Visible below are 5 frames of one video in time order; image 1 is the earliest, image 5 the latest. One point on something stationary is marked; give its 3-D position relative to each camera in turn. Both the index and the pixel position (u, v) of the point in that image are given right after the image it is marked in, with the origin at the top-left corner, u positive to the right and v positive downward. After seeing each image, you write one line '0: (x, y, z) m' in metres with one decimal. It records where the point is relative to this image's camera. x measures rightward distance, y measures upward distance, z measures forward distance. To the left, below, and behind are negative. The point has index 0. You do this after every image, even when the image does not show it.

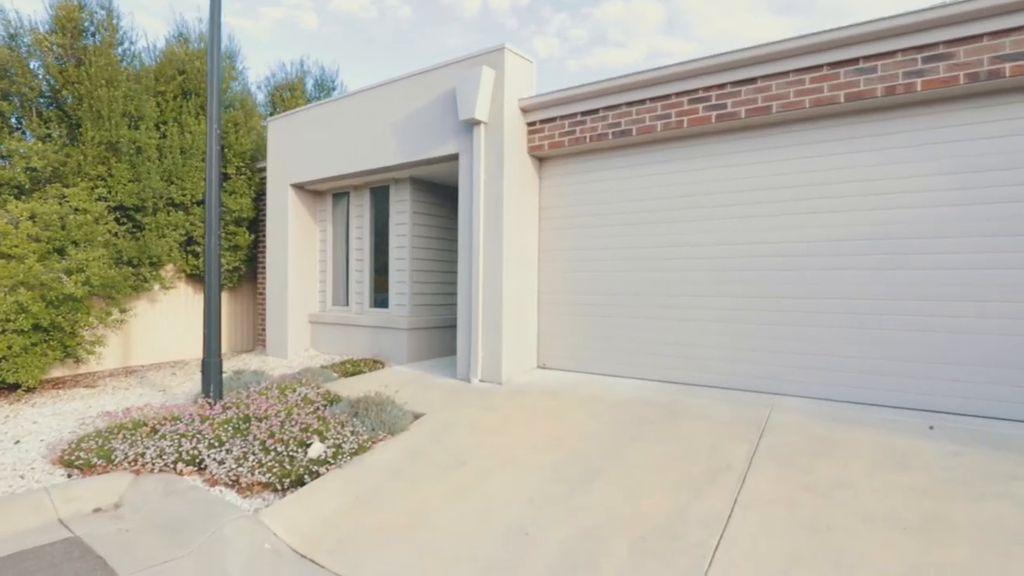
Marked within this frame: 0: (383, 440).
0: (-1.1, -1.2, +4.5) m
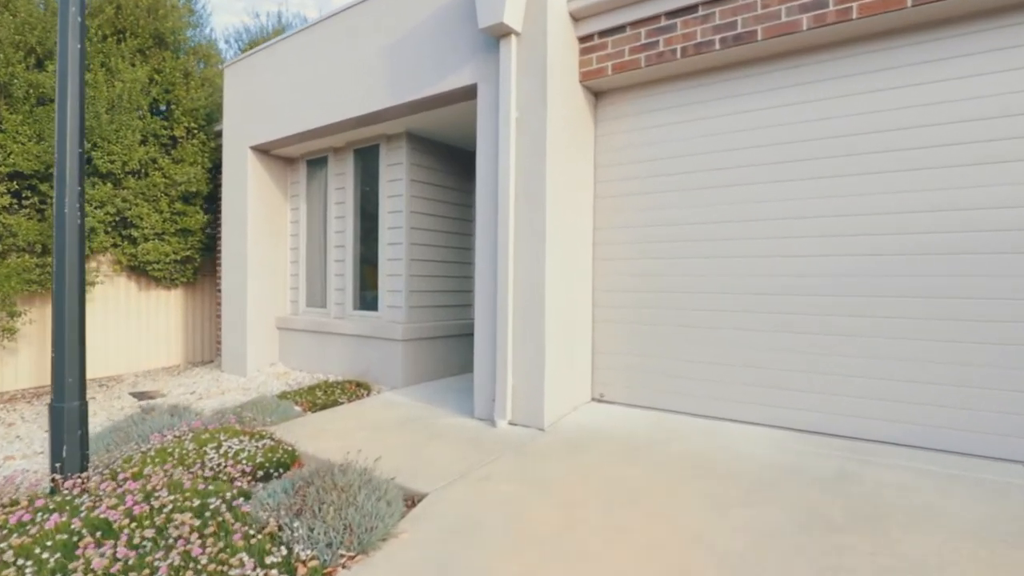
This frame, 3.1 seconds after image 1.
0: (-0.7, -1.2, +2.4) m
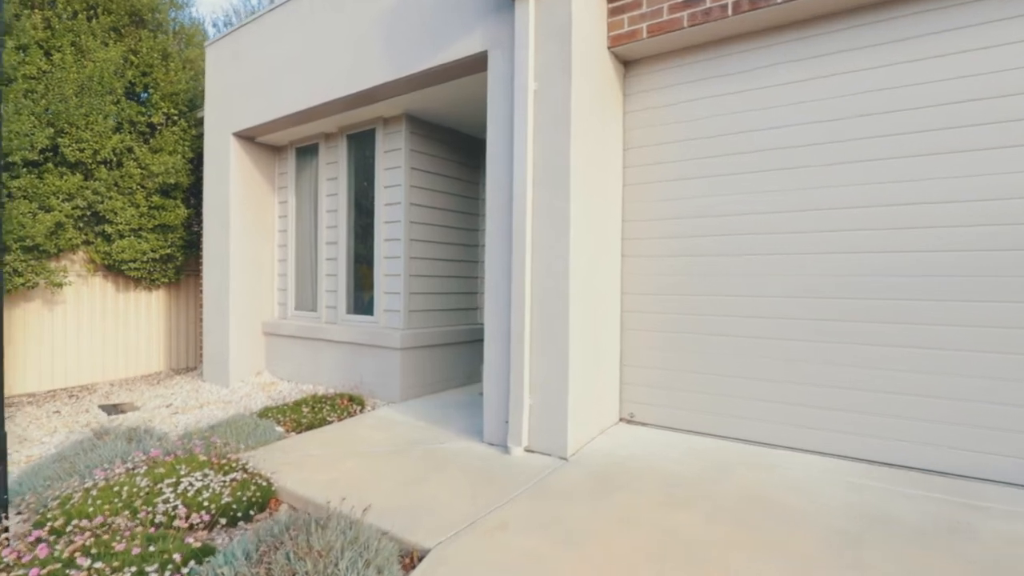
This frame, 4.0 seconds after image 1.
0: (-0.6, -1.2, +1.7) m
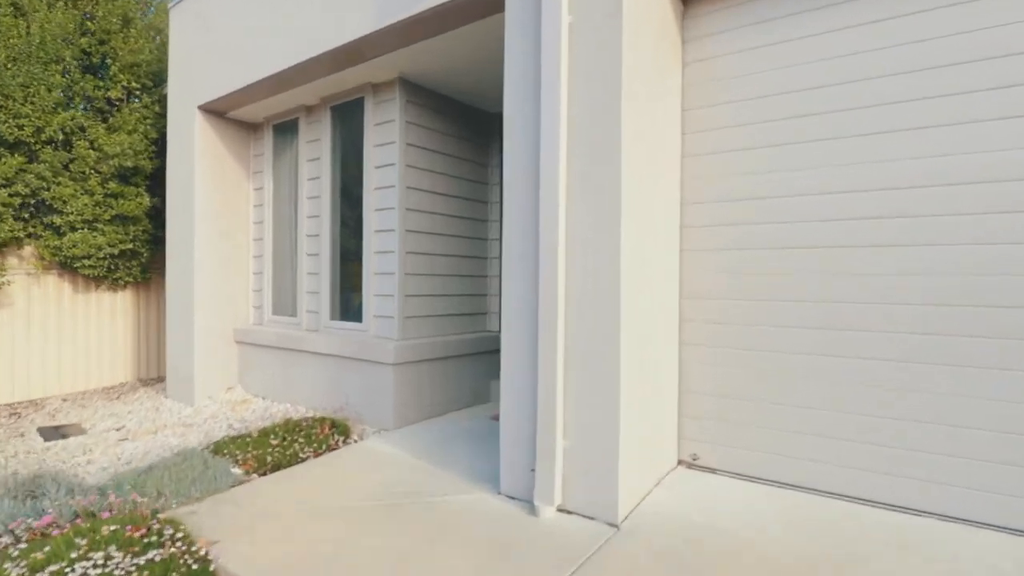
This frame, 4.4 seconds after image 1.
0: (-0.5, -1.2, +0.8) m
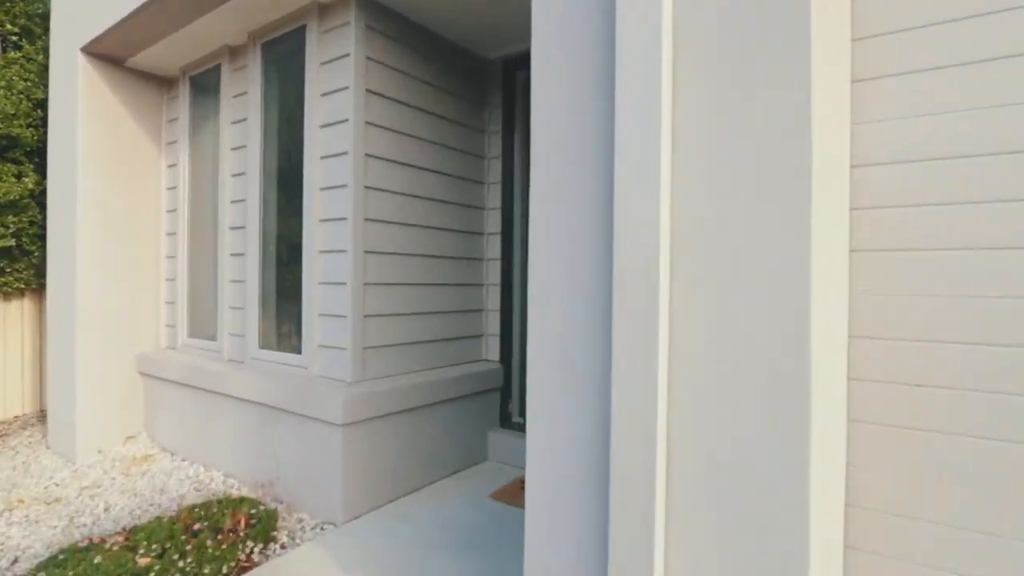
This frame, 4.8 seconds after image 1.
0: (-0.3, -1.3, -0.6) m
